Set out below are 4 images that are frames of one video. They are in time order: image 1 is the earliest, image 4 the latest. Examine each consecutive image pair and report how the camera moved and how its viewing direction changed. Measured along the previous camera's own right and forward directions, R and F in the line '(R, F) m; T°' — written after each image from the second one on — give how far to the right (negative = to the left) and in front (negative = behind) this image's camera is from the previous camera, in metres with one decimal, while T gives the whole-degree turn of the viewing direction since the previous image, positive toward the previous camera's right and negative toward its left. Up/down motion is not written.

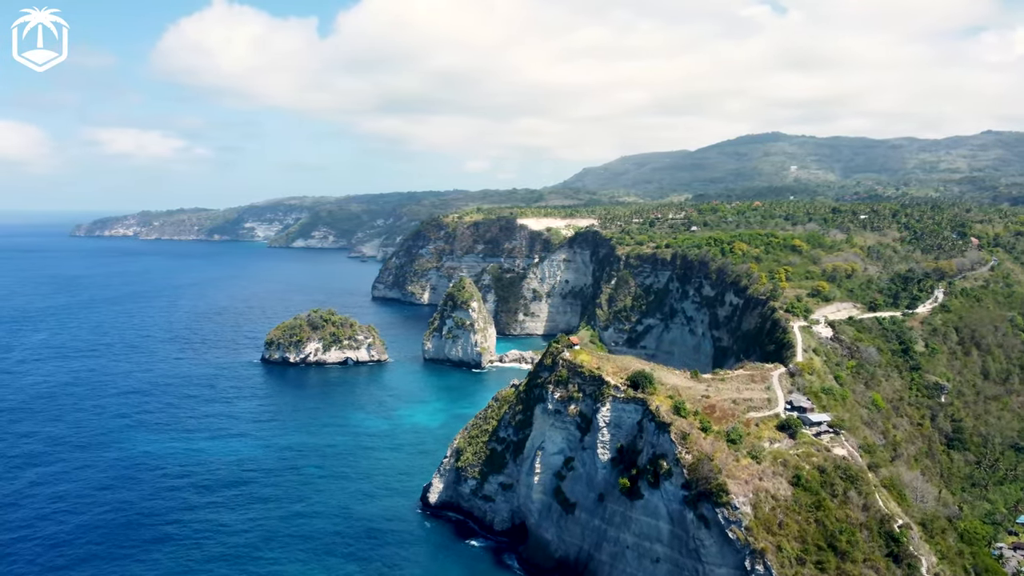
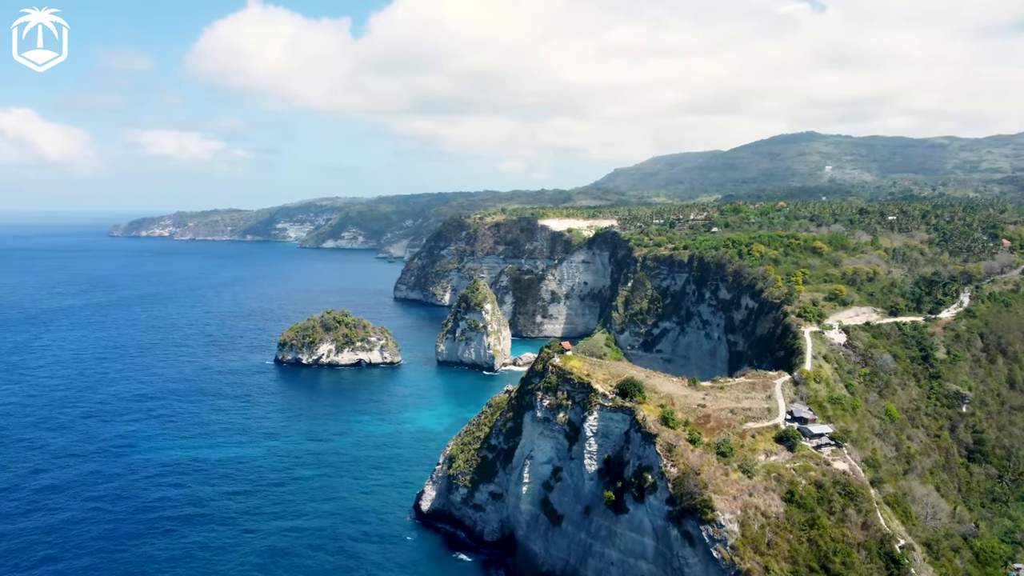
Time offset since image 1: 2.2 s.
(+2.1, +1.1) m; -2°
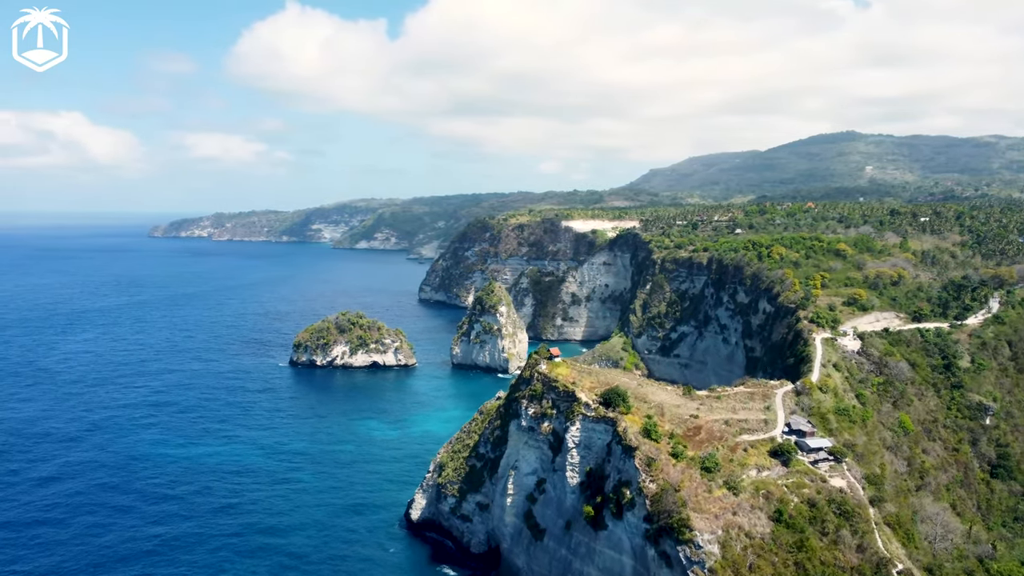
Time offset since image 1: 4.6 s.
(+2.4, +1.2) m; -3°
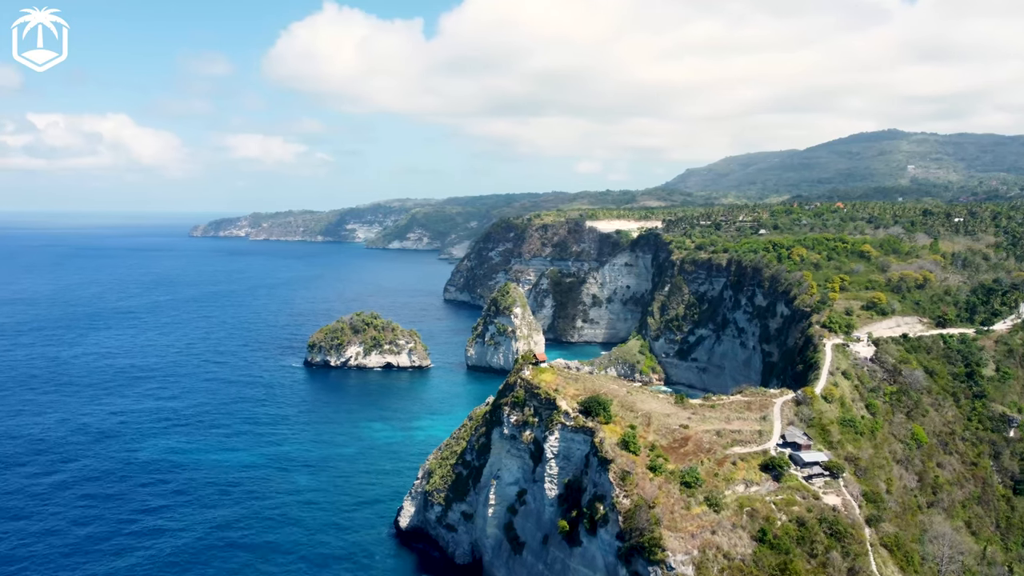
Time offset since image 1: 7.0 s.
(+2.4, +1.2) m; -3°
